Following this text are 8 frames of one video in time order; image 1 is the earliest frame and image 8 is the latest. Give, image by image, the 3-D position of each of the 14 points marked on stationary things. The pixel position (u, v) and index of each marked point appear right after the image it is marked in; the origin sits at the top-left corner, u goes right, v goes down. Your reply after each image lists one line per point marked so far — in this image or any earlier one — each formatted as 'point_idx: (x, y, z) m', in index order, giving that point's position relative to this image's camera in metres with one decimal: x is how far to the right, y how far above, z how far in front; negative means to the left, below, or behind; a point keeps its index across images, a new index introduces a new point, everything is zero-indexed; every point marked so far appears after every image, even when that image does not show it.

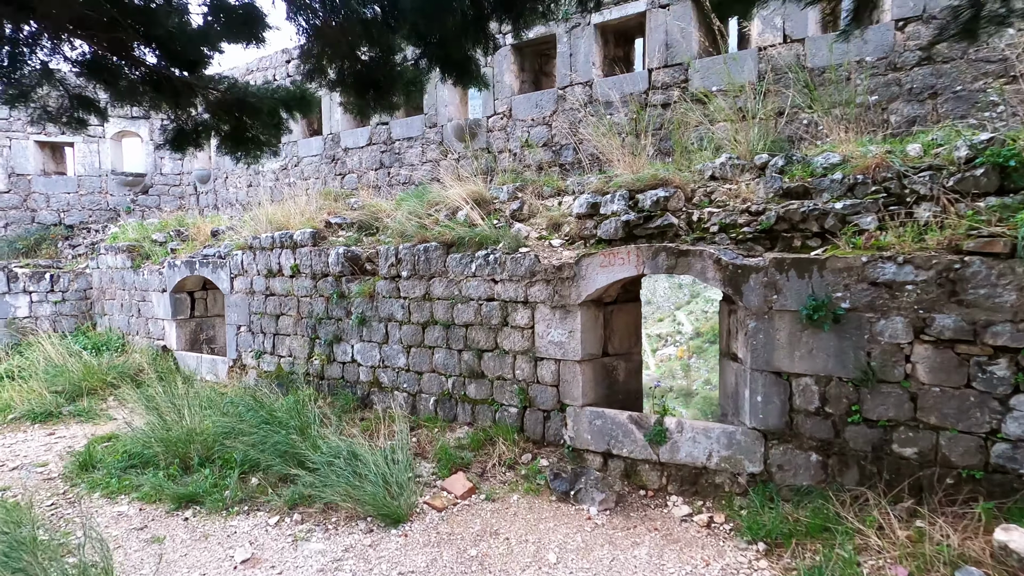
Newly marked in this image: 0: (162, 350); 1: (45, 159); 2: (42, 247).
0: (-4.8, -0.9, +7.4) m
1: (-8.4, +2.3, +9.6) m
2: (-8.2, +0.7, +9.2) m
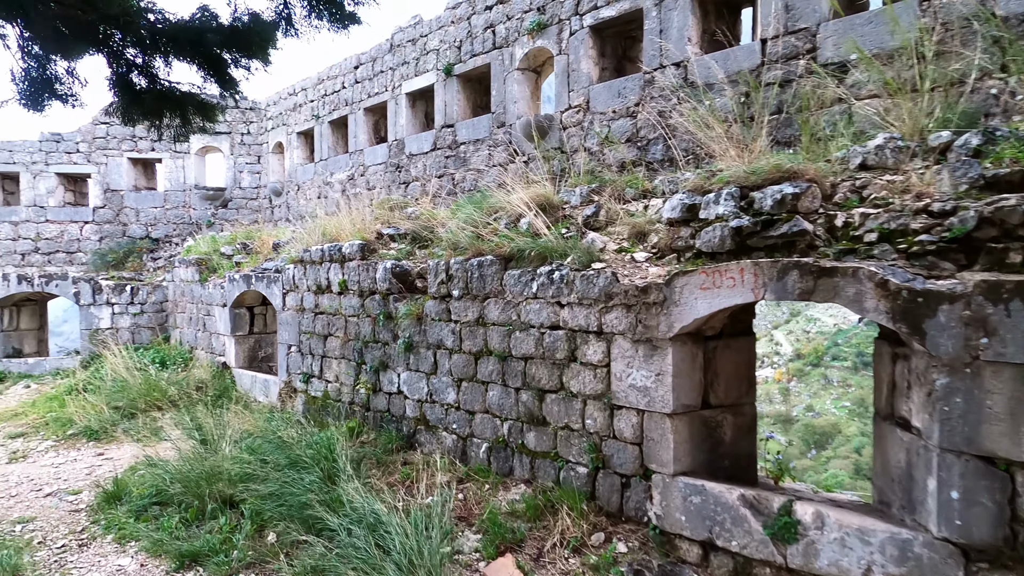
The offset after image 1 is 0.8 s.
0: (-3.9, -1.1, +7.1) m
1: (-7.0, +2.1, +10.0) m
2: (-6.9, +0.5, +9.5) m
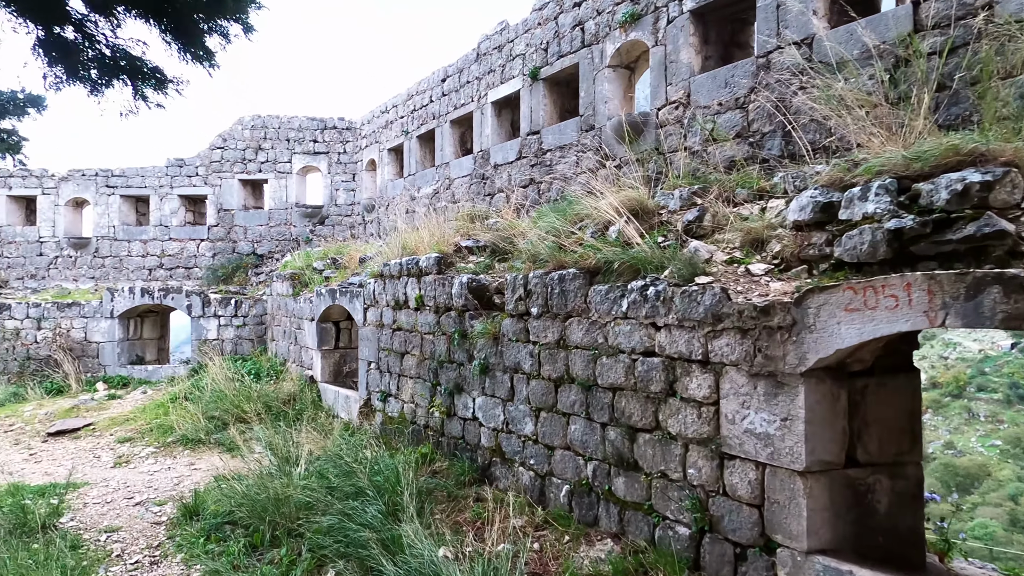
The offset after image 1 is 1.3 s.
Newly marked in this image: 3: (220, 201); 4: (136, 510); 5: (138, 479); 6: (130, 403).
0: (-2.7, -1.2, +7.2) m
1: (-5.3, +1.8, +10.6) m
2: (-5.2, +0.3, +10.1) m
3: (-5.7, +1.7, +10.4) m
4: (-3.2, -1.9, +4.6) m
5: (-3.7, -1.9, +5.3) m
6: (-5.3, -1.6, +7.5) m
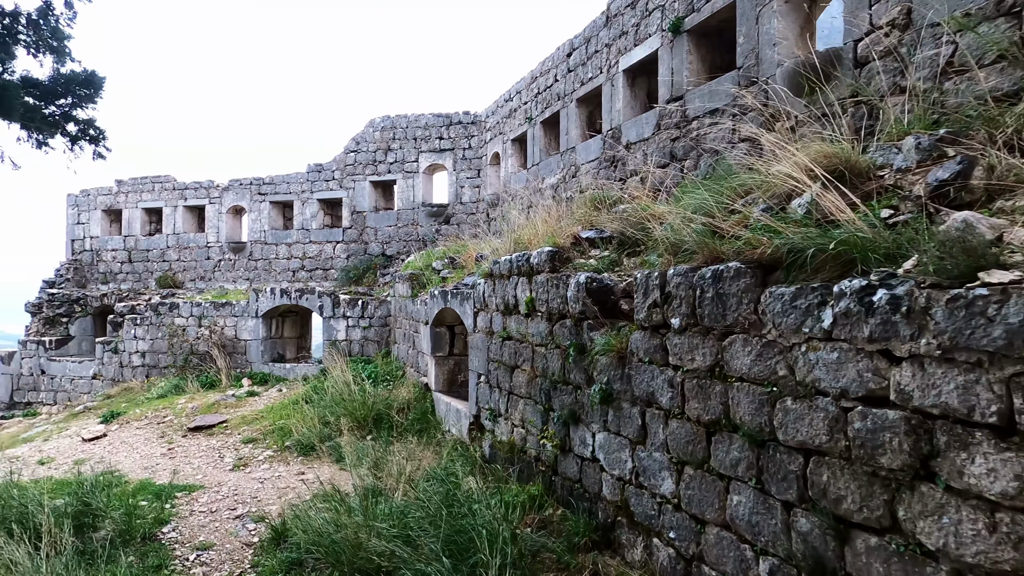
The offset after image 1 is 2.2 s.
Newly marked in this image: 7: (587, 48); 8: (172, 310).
0: (-1.1, -1.3, +6.7) m
1: (-2.7, +1.8, +10.7) m
2: (-2.8, +0.3, +10.2) m
3: (-3.1, +1.7, +10.6) m
4: (-2.2, -1.9, +4.3) m
5: (-2.5, -1.9, +5.1) m
6: (-3.5, -1.6, +7.6) m
7: (+0.9, +3.0, +6.7) m
8: (-6.2, -0.4, +9.7) m
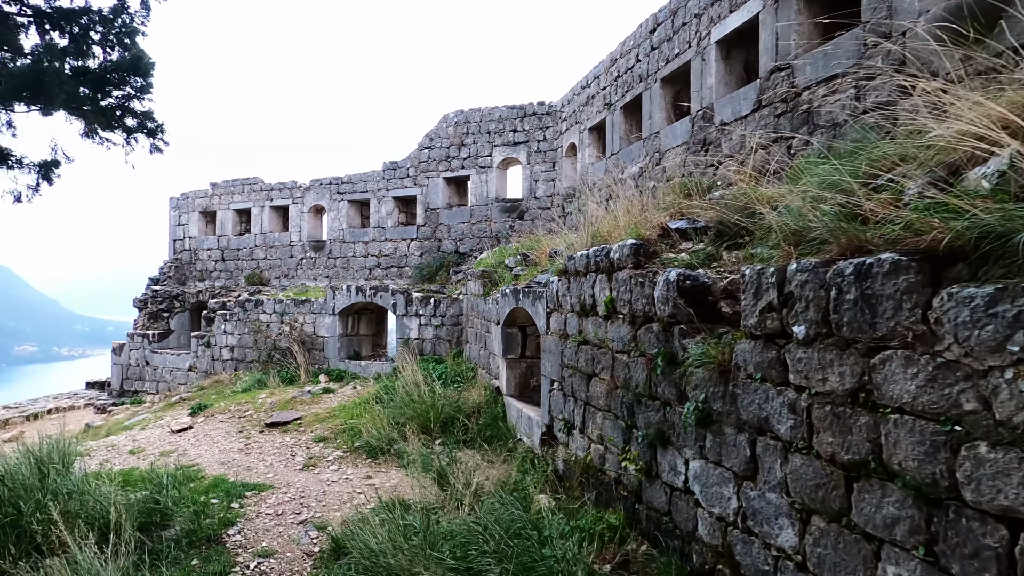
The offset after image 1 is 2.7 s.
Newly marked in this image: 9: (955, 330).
0: (-0.2, -1.2, +6.4) m
1: (-1.2, +1.9, +10.6) m
2: (-1.4, +0.3, +10.0) m
3: (-1.7, +1.7, +10.5) m
4: (-1.7, -1.9, +4.1) m
5: (-1.8, -1.9, +5.0) m
6: (-2.5, -1.6, +7.6) m
7: (+1.8, +3.0, +6.1) m
8: (-4.8, -0.3, +10.0) m
9: (+1.3, -0.1, +1.5) m
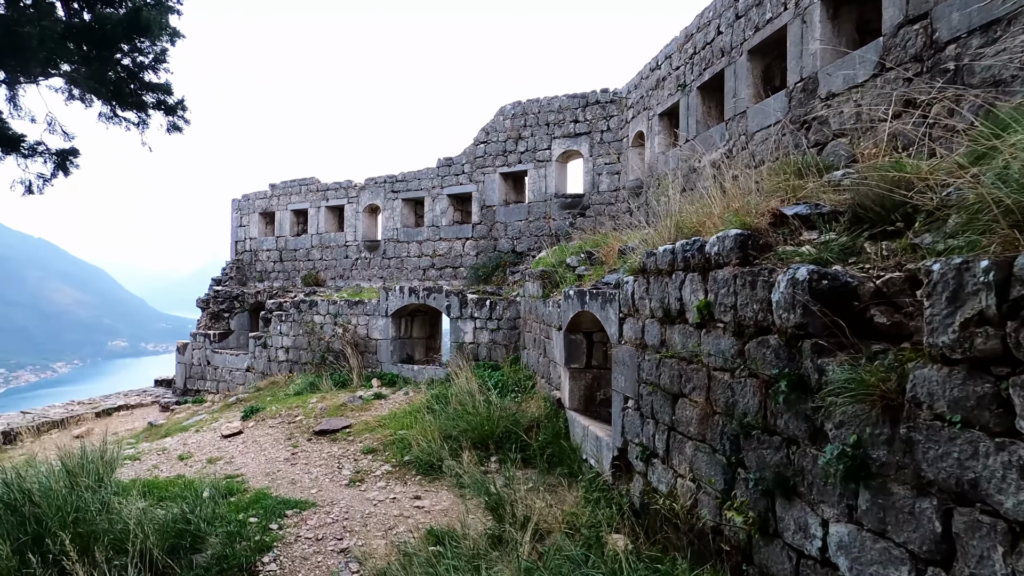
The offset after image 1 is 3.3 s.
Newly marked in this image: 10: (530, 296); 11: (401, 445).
0: (+0.5, -1.3, +5.7) m
1: (-0.1, +1.8, +10.0) m
2: (-0.3, +0.3, +9.5) m
3: (-0.5, +1.7, +10.0) m
4: (-1.2, -1.9, +3.7) m
5: (-1.3, -1.9, +4.5) m
6: (-1.7, -1.6, +7.3) m
7: (+2.5, +3.0, +5.3) m
8: (-3.7, -0.4, +9.9) m
9: (+1.5, -0.1, +0.8) m
10: (+0.2, -0.1, +7.3) m
11: (-1.2, -1.7, +5.7) m
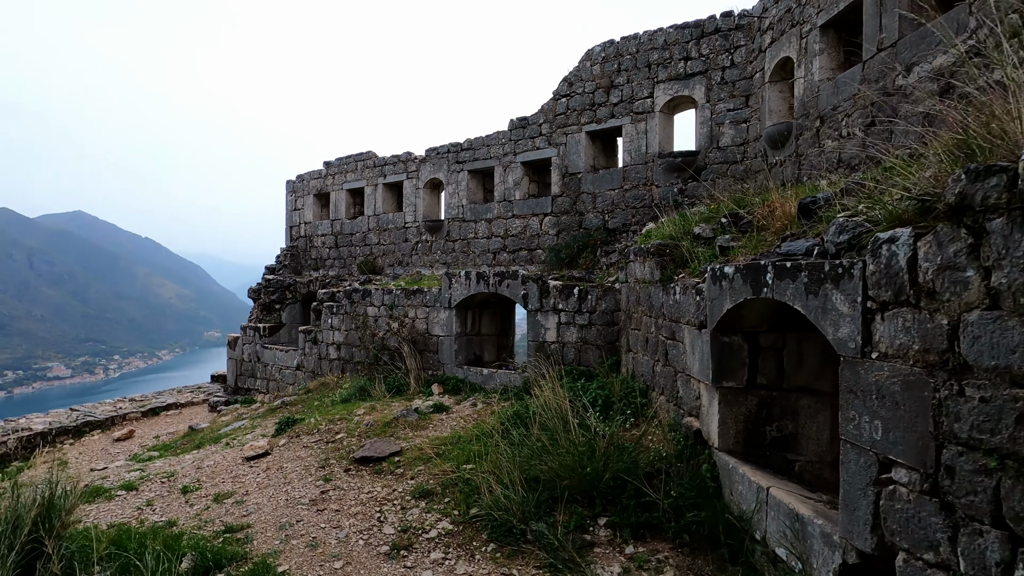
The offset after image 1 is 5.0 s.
0: (+1.3, -1.1, +3.9) m
1: (+1.3, +2.0, +8.1) m
2: (+1.0, +0.5, +7.7) m
3: (+0.8, +1.9, +8.2) m
4: (-0.6, -1.8, +2.0) m
5: (-0.6, -1.7, +2.9) m
6: (-0.6, -1.4, +5.6) m
7: (+3.2, +3.2, +3.1) m
8: (-2.3, -0.2, +8.5) m
9: (+1.7, 0.0, -1.2) m
10: (+1.3, +0.1, +5.4) m
11: (-0.4, -1.5, +4.1) m
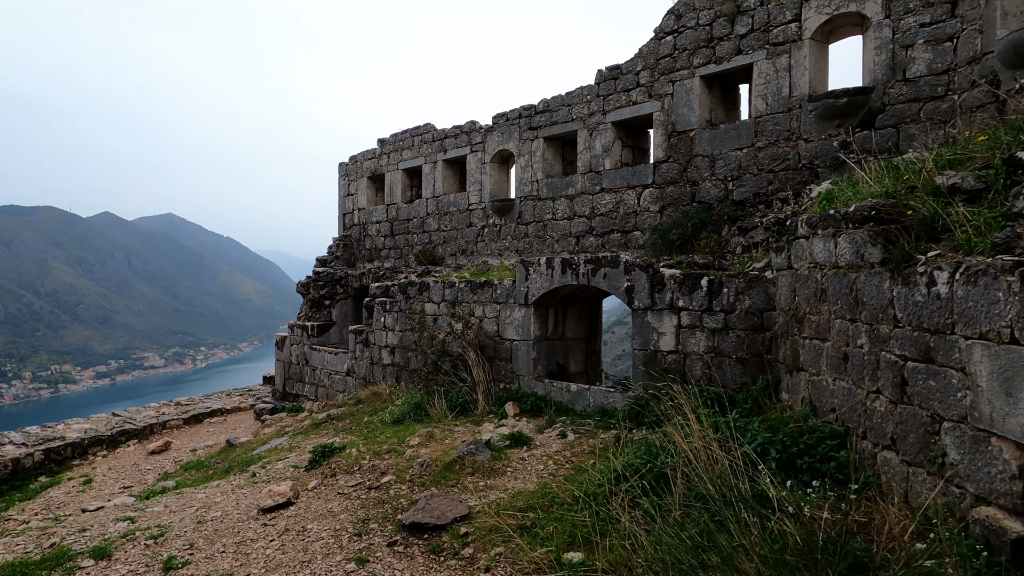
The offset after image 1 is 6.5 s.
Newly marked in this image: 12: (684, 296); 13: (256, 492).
0: (+1.9, -1.0, +2.0) m
1: (+2.4, +2.2, +6.3) m
2: (+2.0, +0.6, +5.9) m
3: (+1.9, +2.0, +6.4) m
4: (-0.2, -1.7, +0.5) m
5: (-0.1, -1.7, +1.3) m
6: (+0.2, -1.3, +4.0) m
7: (+3.7, +3.2, +1.0) m
8: (-1.2, -0.1, +7.0) m
9: (+1.7, 0.0, -3.0) m
10: (+2.1, +0.1, +3.6) m
11: (+0.3, -1.5, +2.4) m
12: (+1.5, -0.1, +4.6) m
13: (-2.1, -1.7, +4.3) m
